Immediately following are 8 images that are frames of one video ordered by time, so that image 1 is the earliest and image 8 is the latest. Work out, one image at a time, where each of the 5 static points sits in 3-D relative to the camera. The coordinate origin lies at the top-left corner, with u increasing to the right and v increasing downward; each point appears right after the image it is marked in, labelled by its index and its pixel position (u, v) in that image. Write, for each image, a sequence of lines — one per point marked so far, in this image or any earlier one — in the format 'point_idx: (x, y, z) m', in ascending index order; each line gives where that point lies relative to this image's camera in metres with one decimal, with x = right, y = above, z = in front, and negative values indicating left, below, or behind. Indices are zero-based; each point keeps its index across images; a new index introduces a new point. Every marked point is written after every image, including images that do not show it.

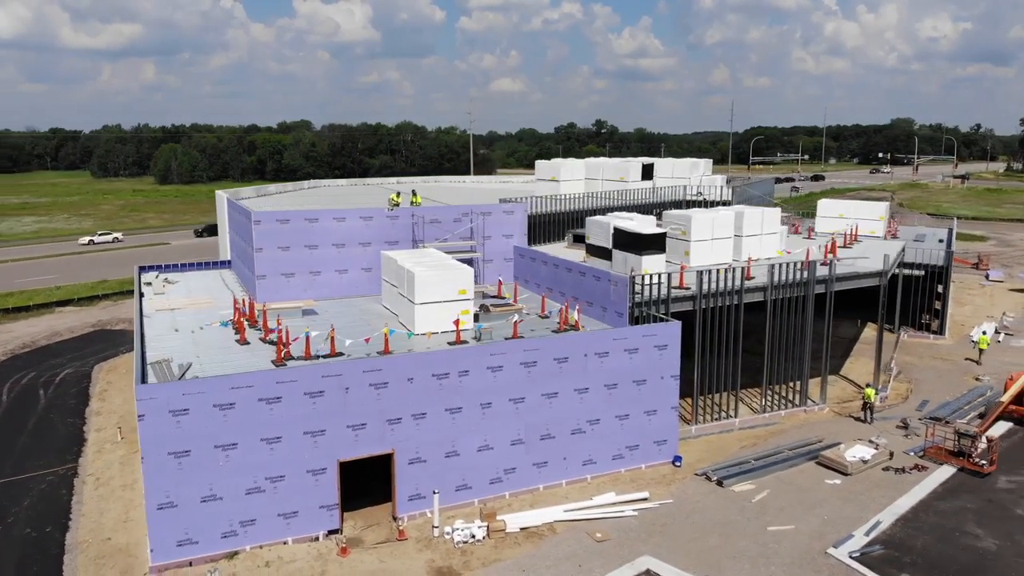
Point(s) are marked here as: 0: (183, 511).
0: (-6.4, -4.5, +16.4) m
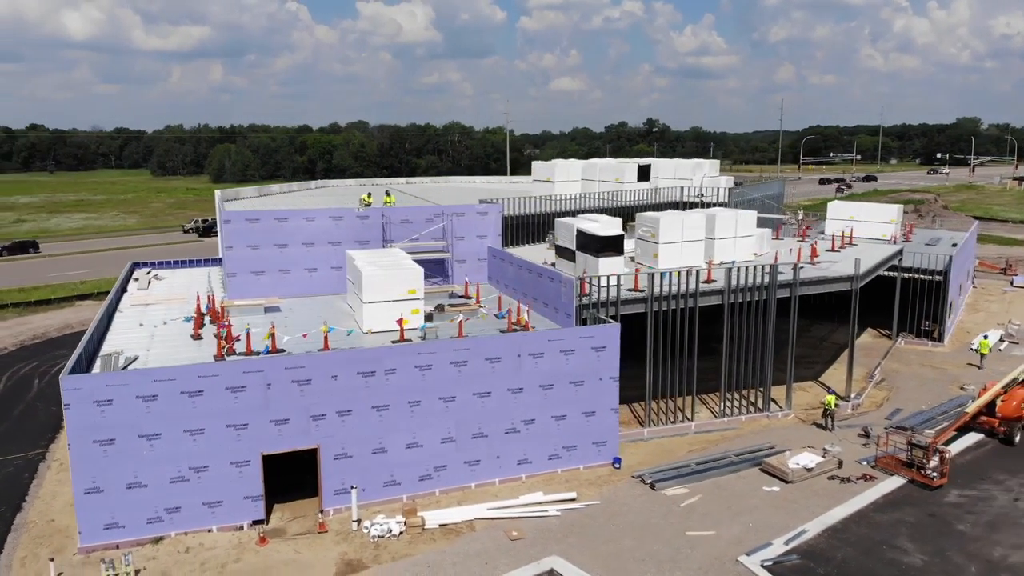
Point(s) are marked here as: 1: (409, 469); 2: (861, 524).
0: (-8.3, -4.4, +17.2) m
1: (-2.4, -4.3, +19.5) m
2: (+7.9, -5.4, +18.7) m
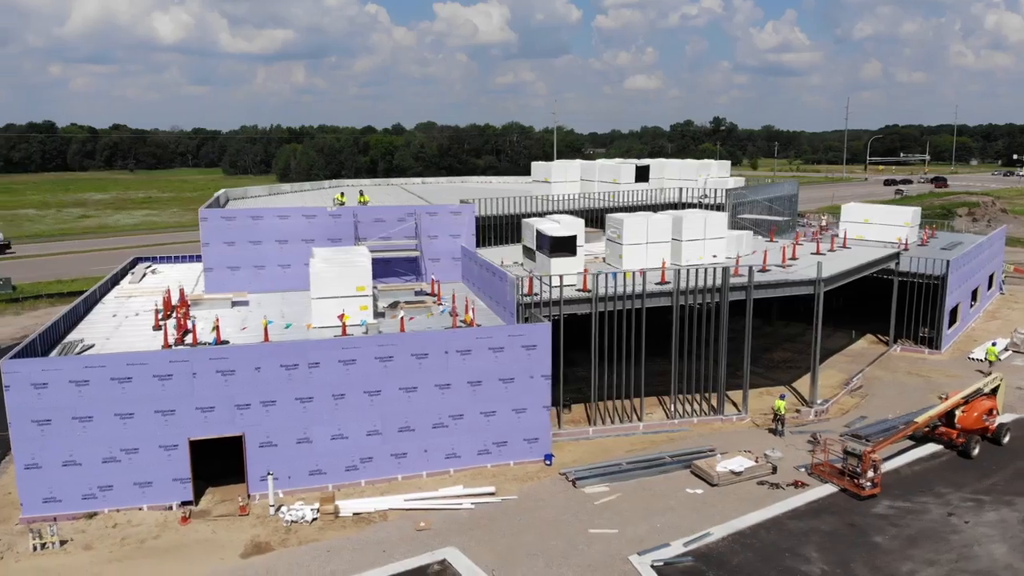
0: (-10.4, -4.2, +18.6) m
1: (-4.4, -4.2, +20.3) m
2: (+5.8, -5.4, +18.5) m
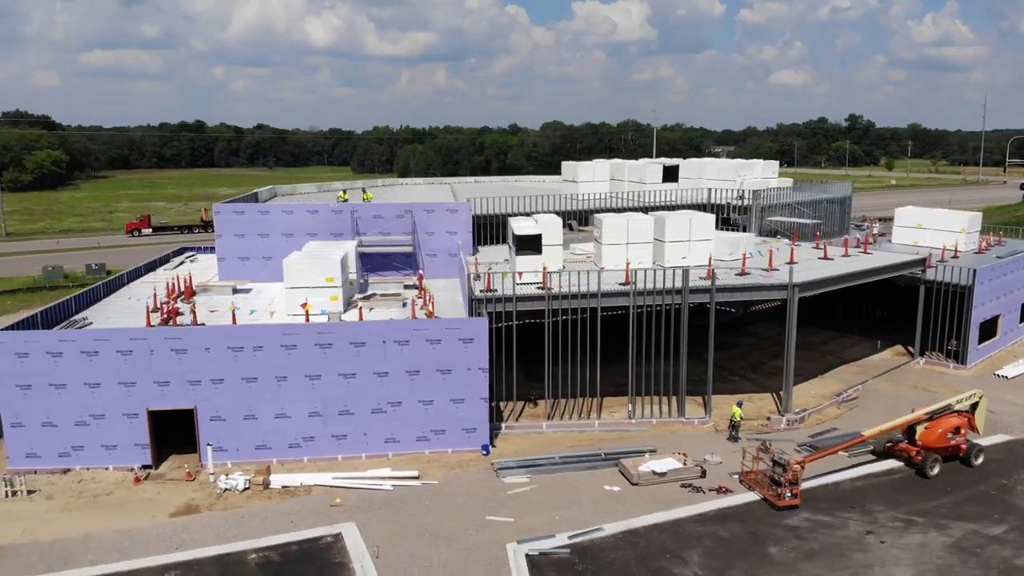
0: (-12.5, -3.7, +21.3) m
1: (-6.3, -4.0, +22.0) m
2: (+3.5, -5.5, +18.5) m
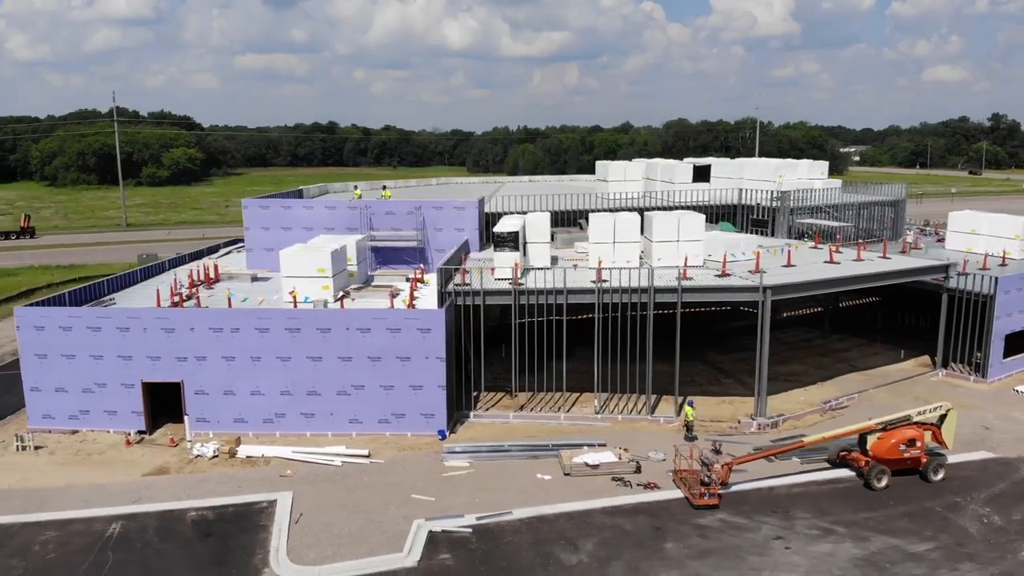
0: (-13.9, -3.2, +24.4) m
1: (-7.6, -3.6, +24.1) m
2: (+1.4, -5.4, +19.1) m
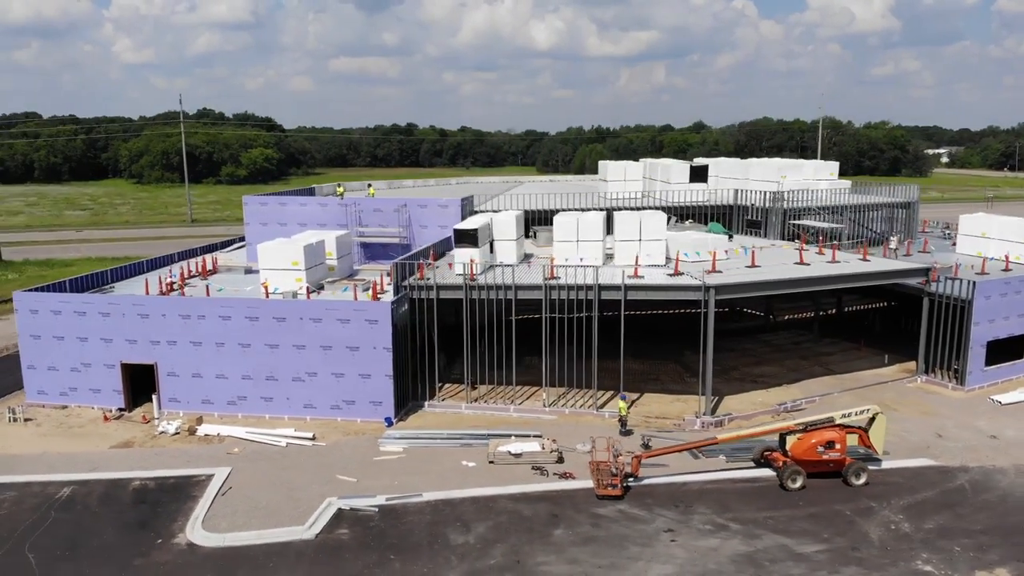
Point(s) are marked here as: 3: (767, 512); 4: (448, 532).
0: (-15.4, -2.8, +26.8) m
1: (-9.2, -3.3, +25.8) m
2: (-0.9, -5.3, +19.9) m
3: (+6.1, -5.3, +19.6) m
4: (-1.4, -5.6, +18.7) m
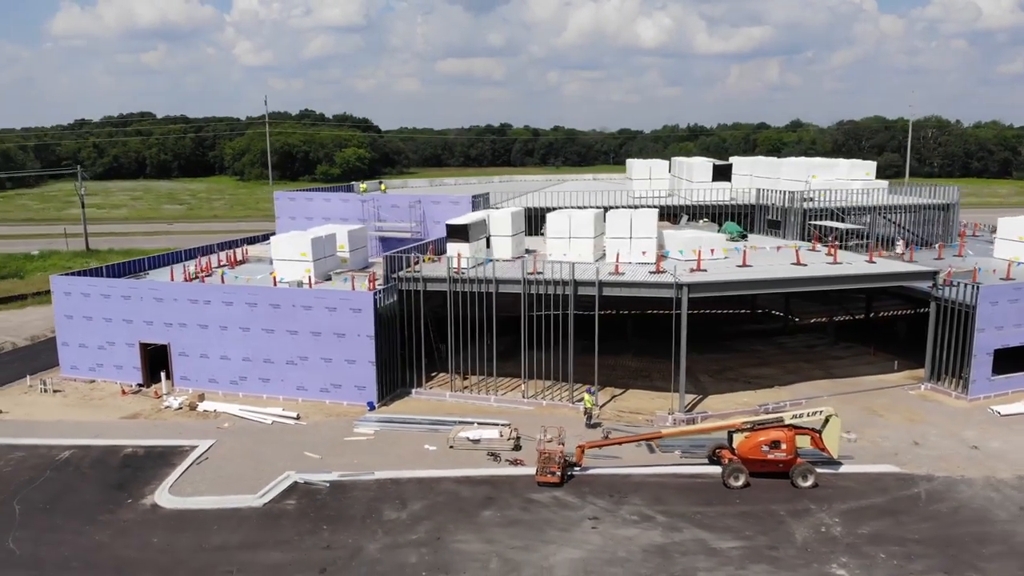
0: (-15.8, -2.2, +29.6) m
1: (-9.8, -2.9, +27.9) m
2: (-2.3, -5.0, +21.0) m
3: (+4.5, -5.3, +19.7) m
4: (-3.0, -5.3, +19.9) m
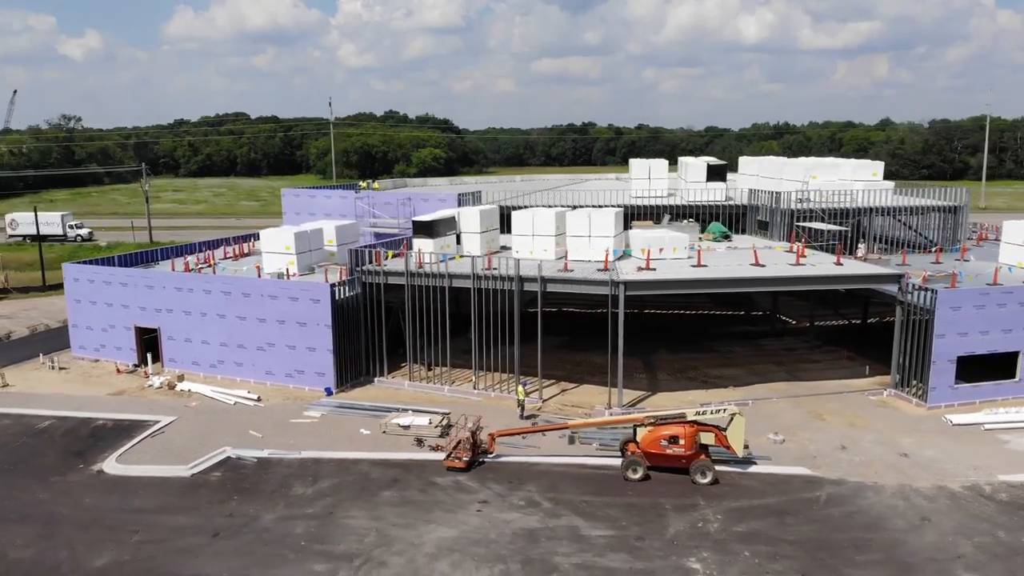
0: (-17.0, -1.7, +32.6) m
1: (-11.3, -2.5, +30.1) m
2: (-4.7, -4.8, +22.3) m
3: (+1.9, -5.2, +20.3) m
4: (-5.6, -5.1, +21.3) m
